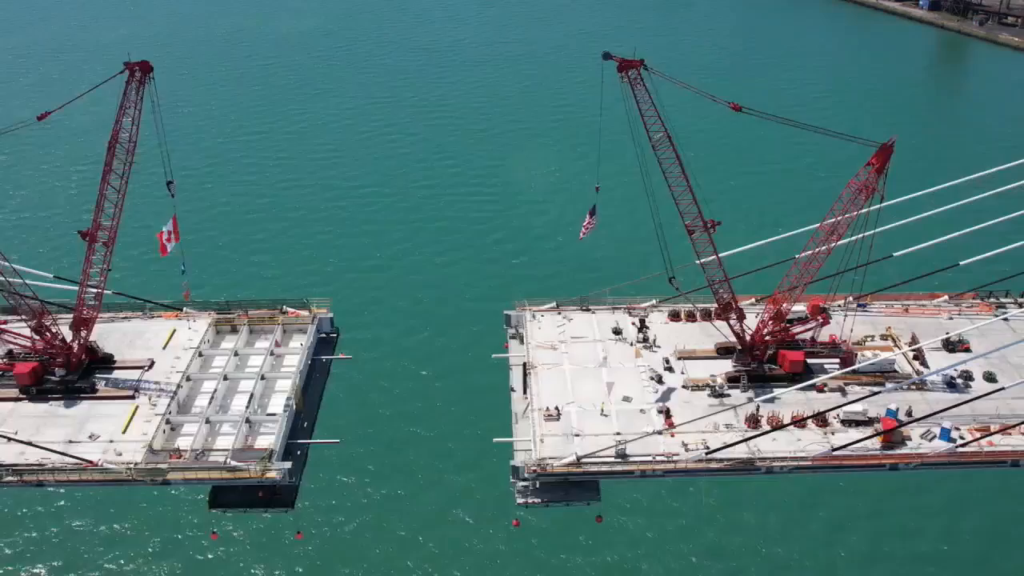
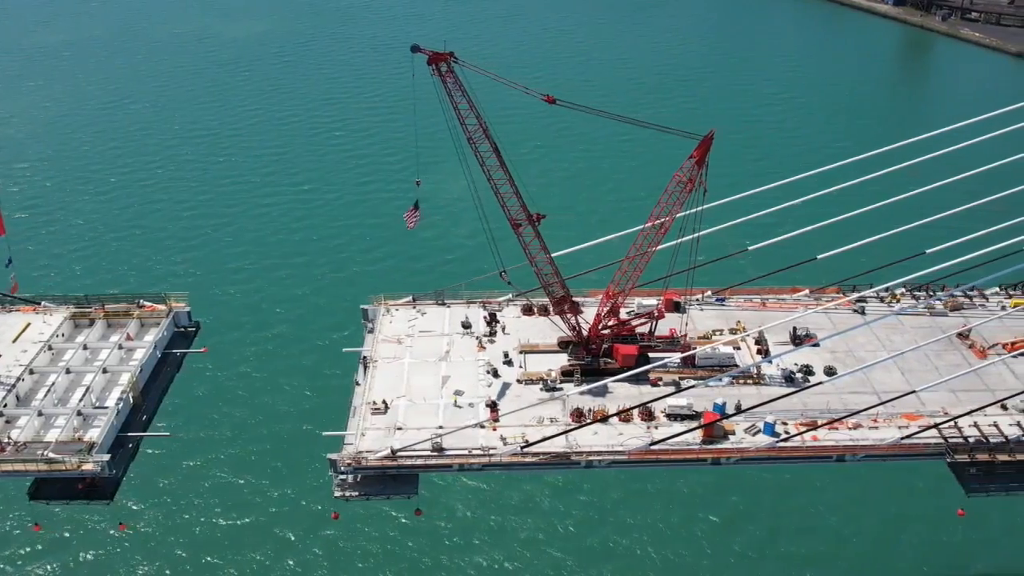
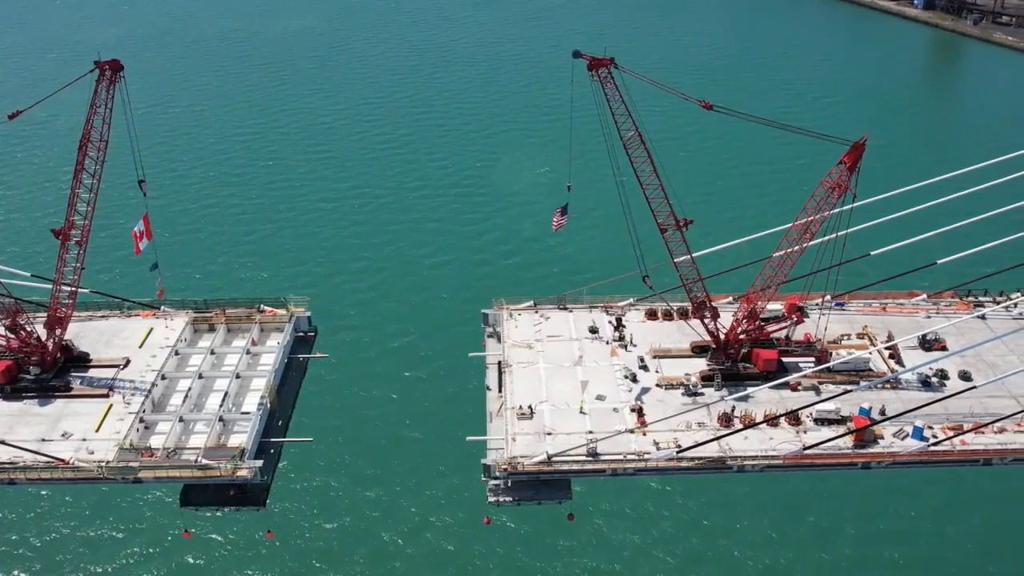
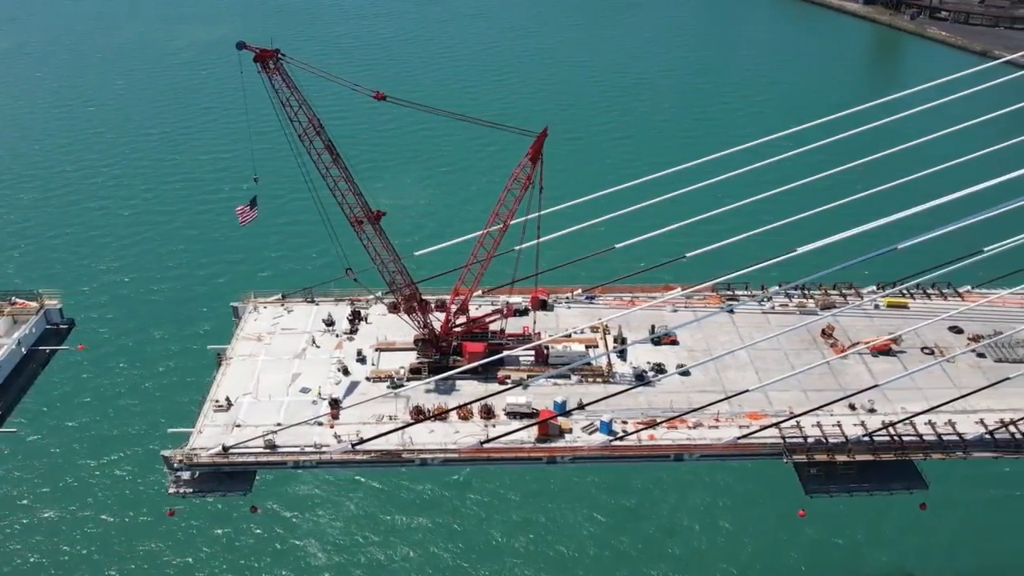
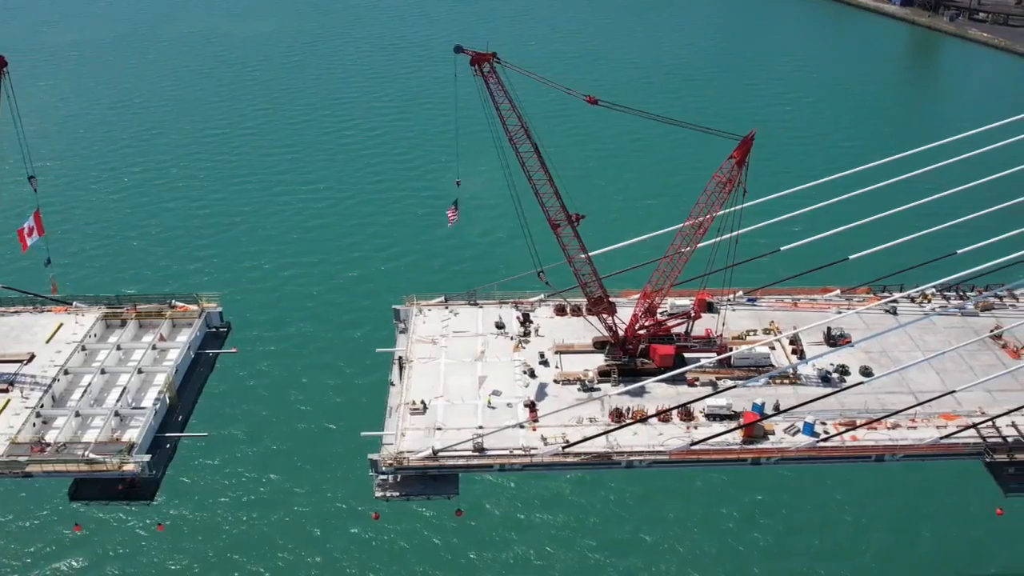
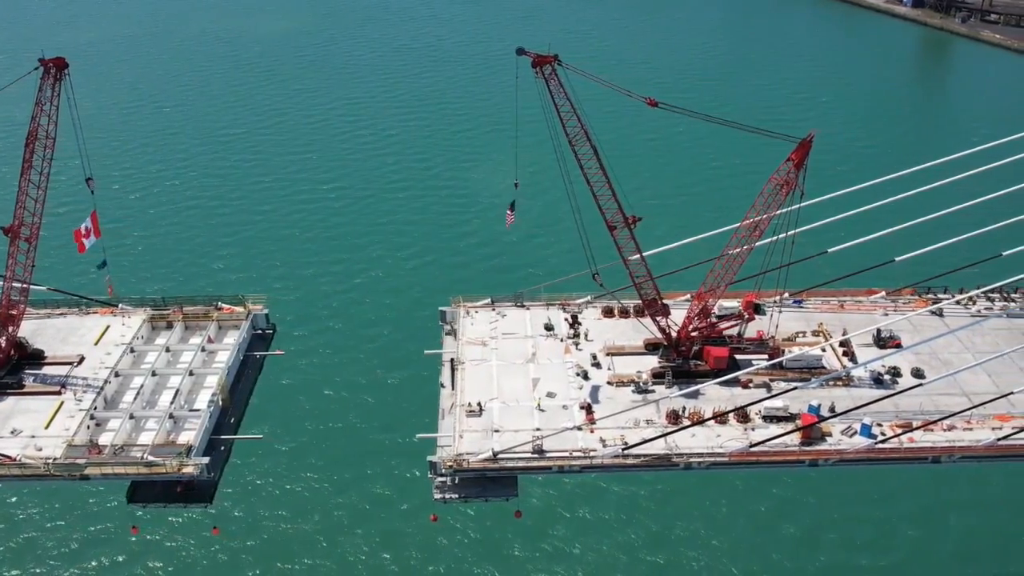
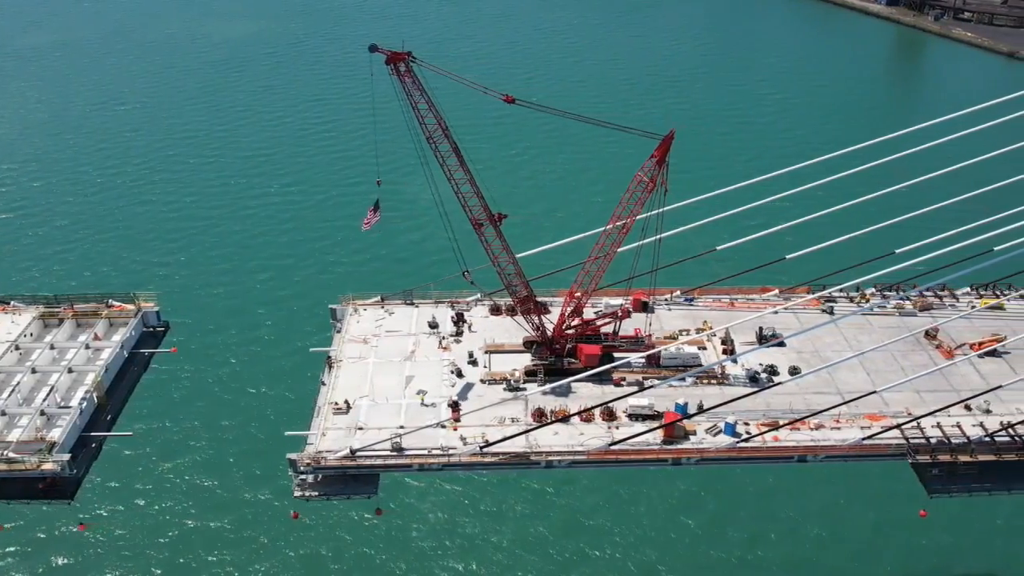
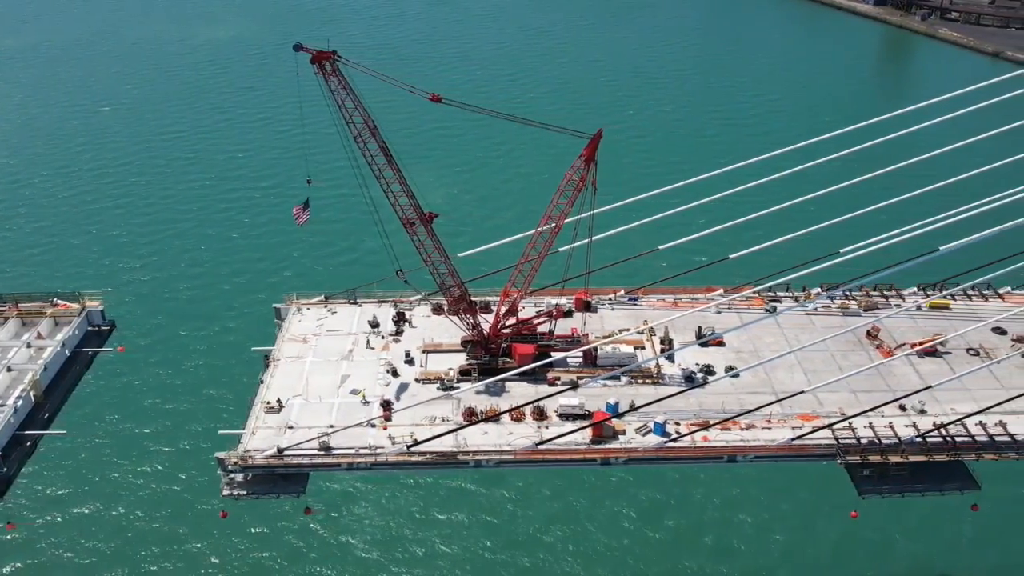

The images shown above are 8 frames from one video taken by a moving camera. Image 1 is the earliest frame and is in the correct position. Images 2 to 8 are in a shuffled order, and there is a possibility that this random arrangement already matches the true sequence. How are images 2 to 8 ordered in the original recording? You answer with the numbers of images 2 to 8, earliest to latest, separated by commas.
3, 6, 5, 2, 7, 8, 4
